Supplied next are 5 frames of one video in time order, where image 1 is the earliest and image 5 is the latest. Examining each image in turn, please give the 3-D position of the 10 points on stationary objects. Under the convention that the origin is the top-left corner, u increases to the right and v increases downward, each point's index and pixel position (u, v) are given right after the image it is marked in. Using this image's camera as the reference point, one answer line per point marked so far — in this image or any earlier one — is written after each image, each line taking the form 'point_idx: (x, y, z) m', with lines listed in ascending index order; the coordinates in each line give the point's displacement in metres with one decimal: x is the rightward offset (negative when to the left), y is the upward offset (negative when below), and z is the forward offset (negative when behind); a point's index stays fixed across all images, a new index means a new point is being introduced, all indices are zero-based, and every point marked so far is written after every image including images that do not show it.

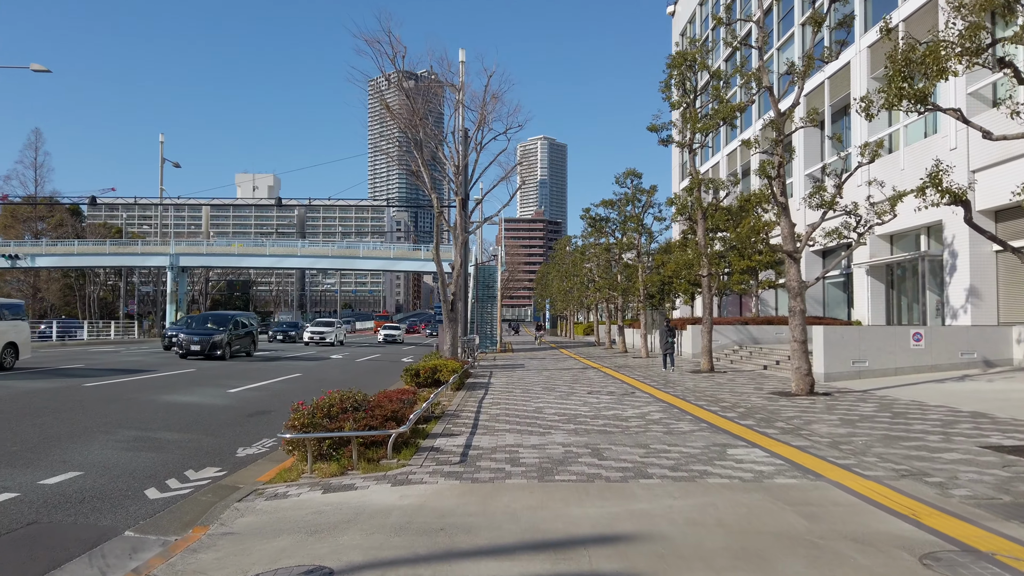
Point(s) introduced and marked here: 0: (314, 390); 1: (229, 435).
0: (-4.1, -2.1, +15.7) m
1: (-3.7, -1.9, +9.9) m
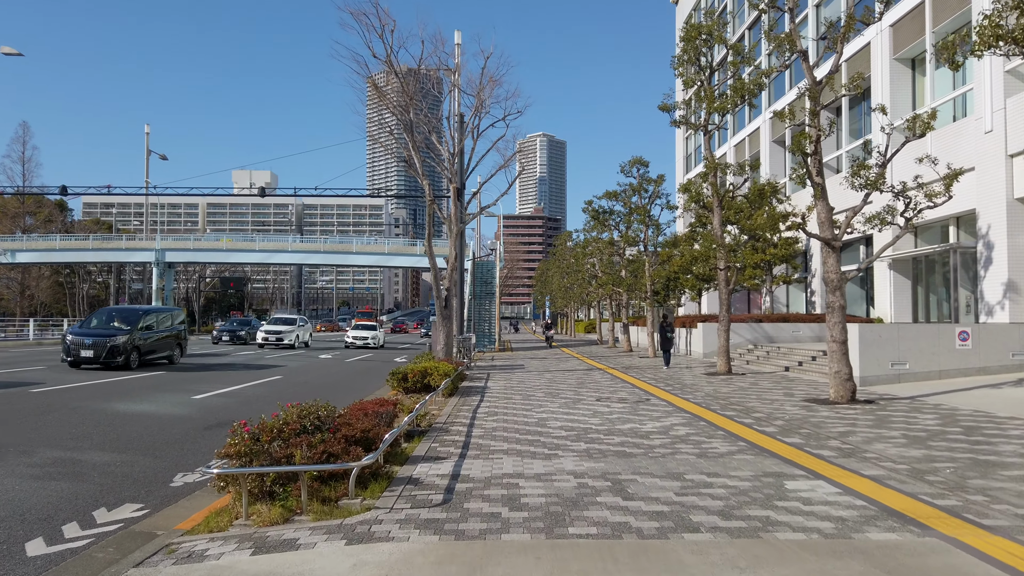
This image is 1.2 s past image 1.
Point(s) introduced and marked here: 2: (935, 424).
0: (-4.1, -2.0, +14.1) m
1: (-3.8, -1.8, +8.3) m
2: (+5.0, -1.6, +9.0) m
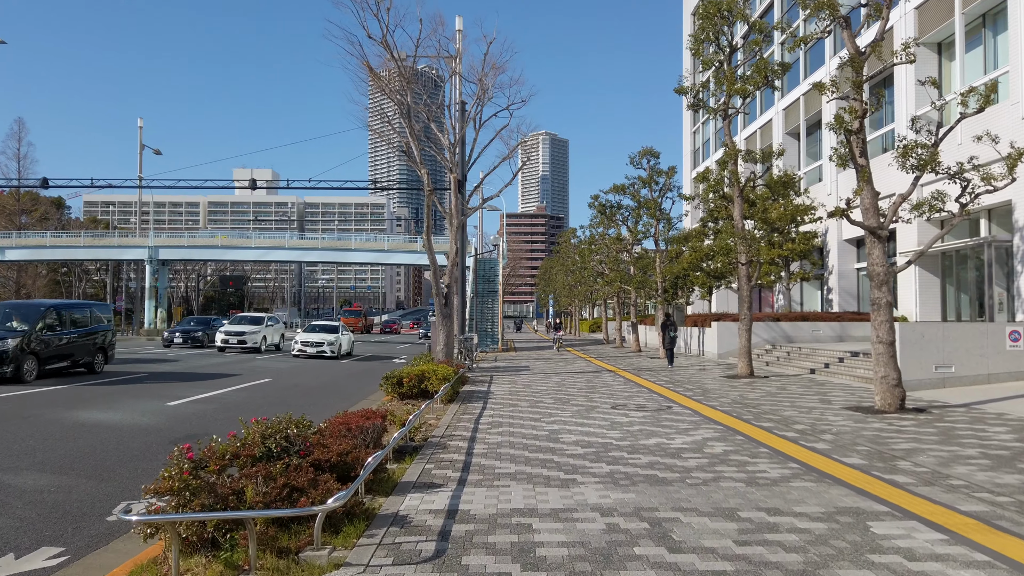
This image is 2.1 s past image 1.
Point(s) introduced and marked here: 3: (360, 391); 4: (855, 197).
0: (-4.0, -1.9, +12.9) m
1: (-3.7, -1.8, +7.1) m
2: (+5.1, -1.5, +7.7) m
3: (-3.0, -2.0, +14.8) m
4: (+4.6, +1.2, +10.2) m
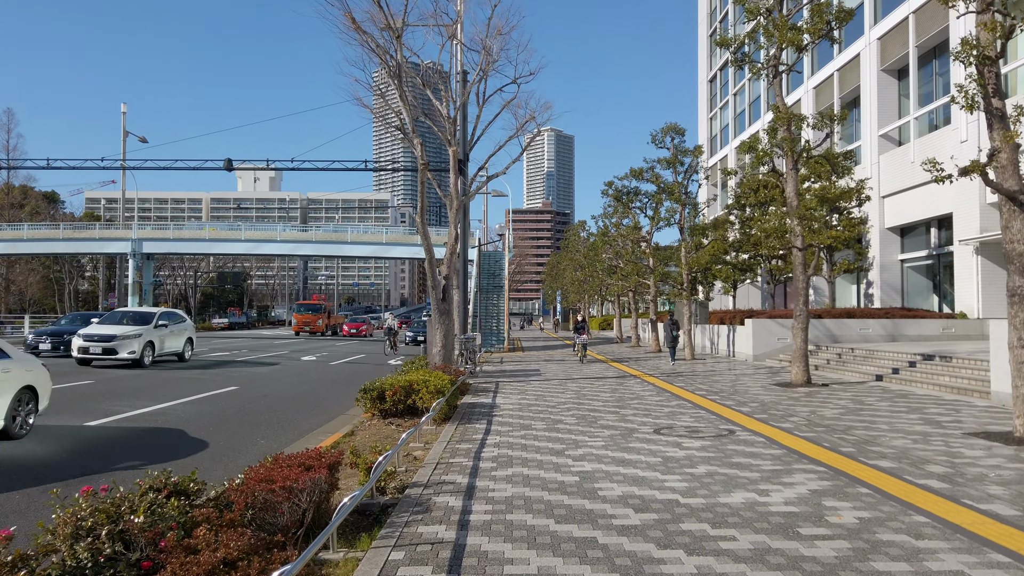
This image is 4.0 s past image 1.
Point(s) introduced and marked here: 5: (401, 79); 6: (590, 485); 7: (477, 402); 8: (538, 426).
0: (-3.9, -1.8, +10.3) m
1: (-3.6, -1.7, +4.5) m
2: (+5.2, -1.4, +5.1) m
3: (-2.8, -1.9, +12.2) m
4: (+4.8, +1.4, +7.6) m
5: (-2.7, +5.0, +18.2) m
6: (+0.6, -1.5, +5.9) m
7: (-0.5, -1.7, +11.4) m
8: (+0.3, -1.7, +9.3) m
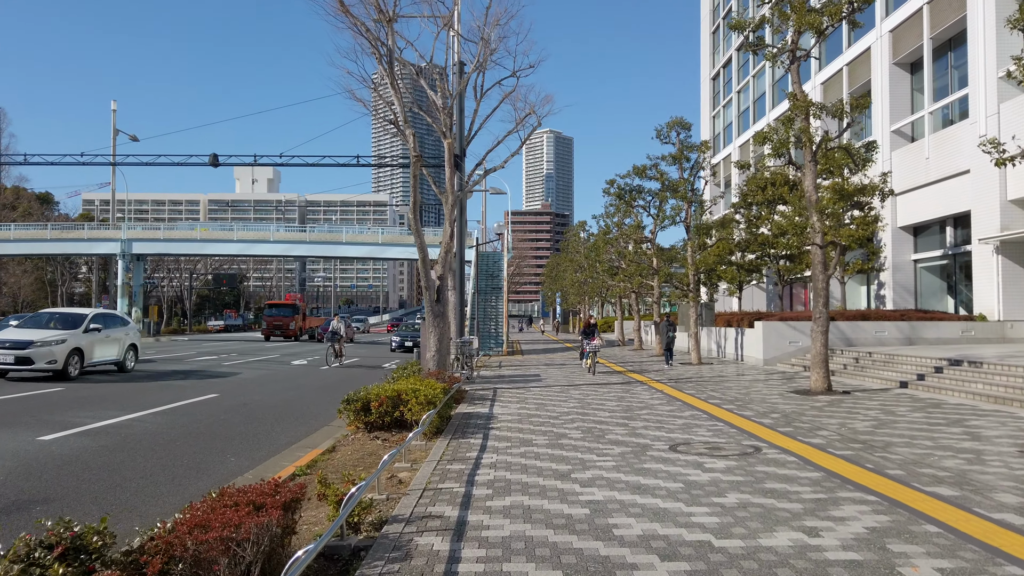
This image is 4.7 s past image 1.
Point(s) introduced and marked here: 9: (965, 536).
0: (-3.9, -1.8, +9.3) m
1: (-3.6, -1.6, +3.6) m
2: (+5.2, -1.4, +4.1) m
3: (-2.8, -1.9, +11.2) m
4: (+4.8, +1.4, +6.7) m
5: (-2.7, +5.0, +17.3) m
6: (+0.6, -1.5, +4.9) m
7: (-0.5, -1.7, +10.5) m
8: (+0.3, -1.7, +8.4) m
9: (+2.7, -1.4, +4.5) m
